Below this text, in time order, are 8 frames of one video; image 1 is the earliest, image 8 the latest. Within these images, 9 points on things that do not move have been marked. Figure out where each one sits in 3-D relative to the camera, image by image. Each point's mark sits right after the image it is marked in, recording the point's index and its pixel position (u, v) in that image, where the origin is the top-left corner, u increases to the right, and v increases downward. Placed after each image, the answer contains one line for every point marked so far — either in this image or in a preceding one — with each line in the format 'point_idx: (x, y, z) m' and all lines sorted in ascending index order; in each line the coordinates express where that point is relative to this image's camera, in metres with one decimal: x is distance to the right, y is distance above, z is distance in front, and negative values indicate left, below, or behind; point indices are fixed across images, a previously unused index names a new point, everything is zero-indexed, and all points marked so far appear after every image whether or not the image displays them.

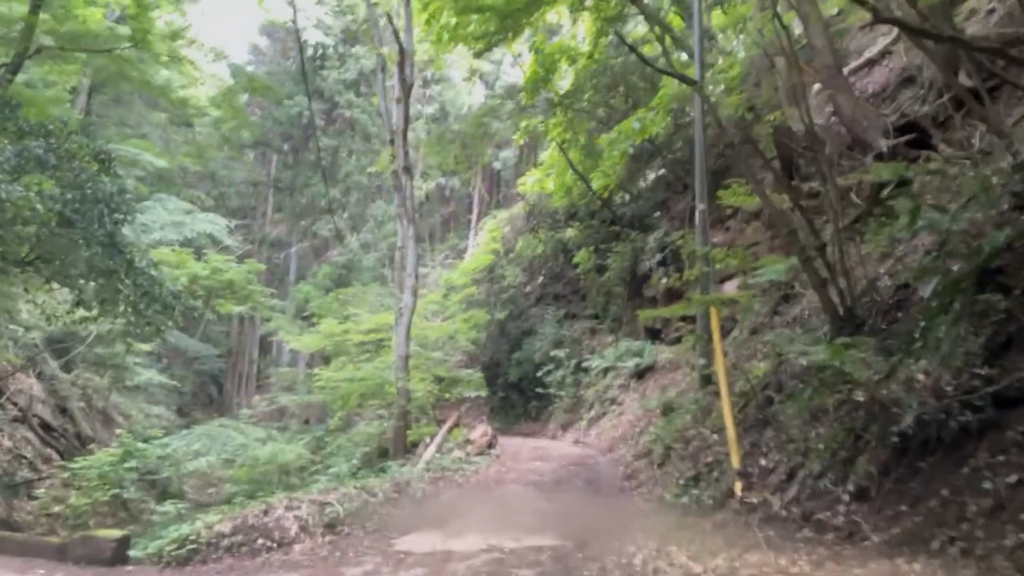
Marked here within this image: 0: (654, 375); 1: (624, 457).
0: (+2.9, -1.6, +15.4) m
1: (+1.5, -2.3, +11.1) m
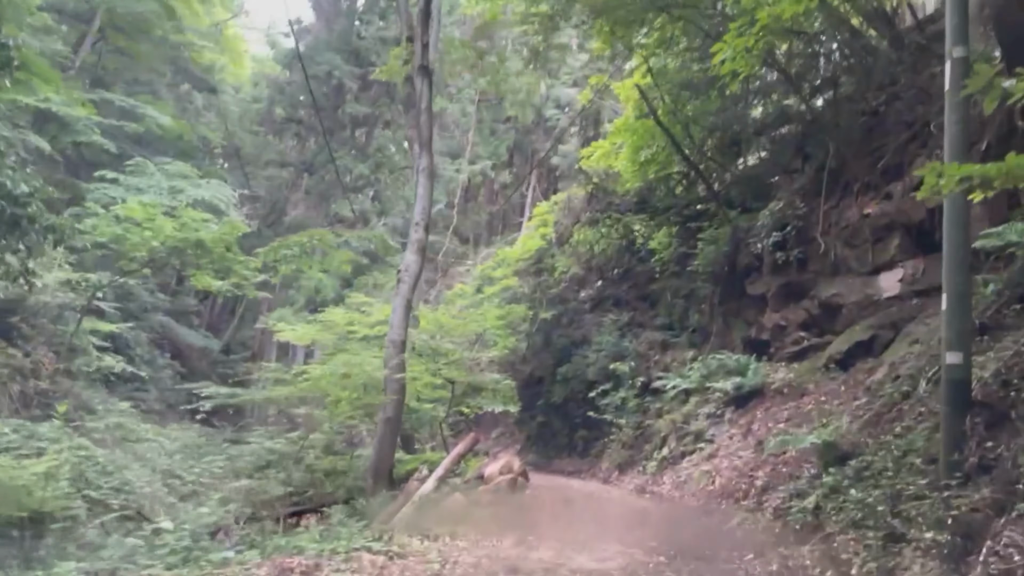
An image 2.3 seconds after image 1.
0: (+3.4, -1.5, +10.9) m
1: (+1.8, -1.9, +6.6) m
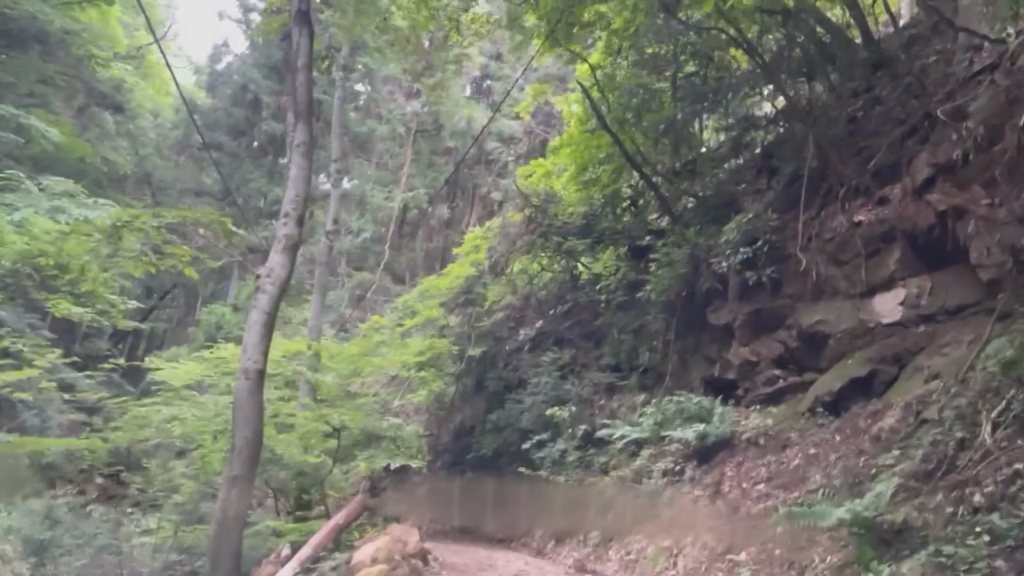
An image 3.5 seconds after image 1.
0: (+2.5, -1.8, +8.8) m
1: (+1.1, -1.9, +4.5) m
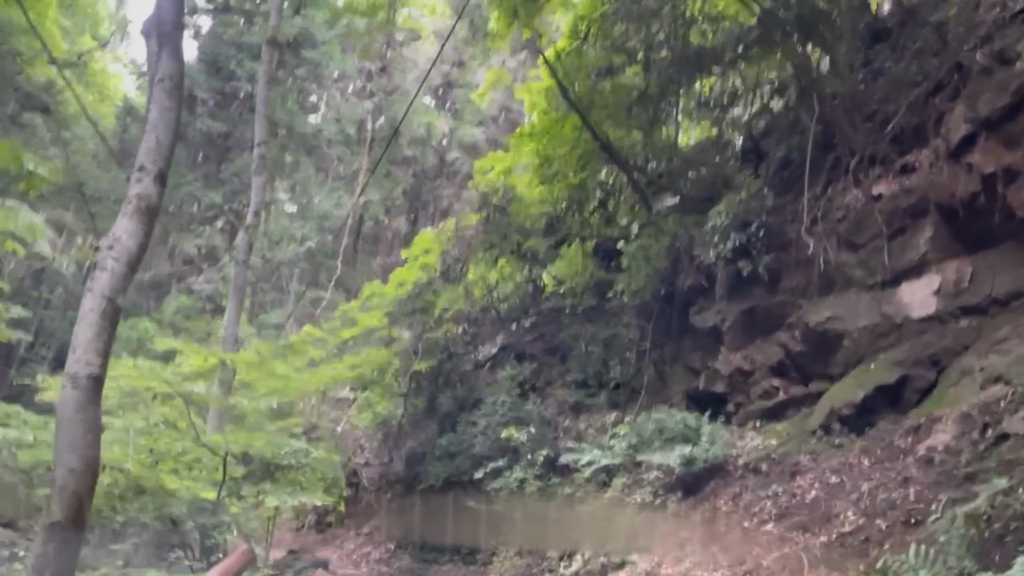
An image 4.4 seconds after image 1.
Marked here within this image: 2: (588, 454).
0: (+2.0, -1.7, +7.2) m
1: (+0.8, -1.7, +2.8) m
2: (+0.9, -1.8, +9.1) m
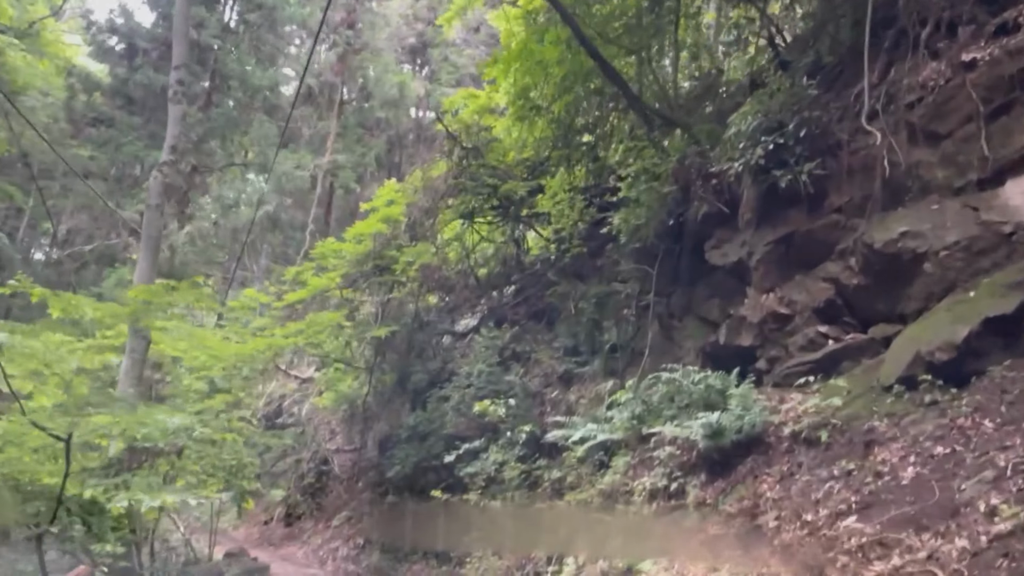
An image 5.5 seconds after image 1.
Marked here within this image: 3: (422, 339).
0: (+1.8, -1.2, +5.5) m
1: (+0.6, -1.3, +1.1) m
2: (+0.6, -1.3, +7.4) m
3: (-1.3, -0.7, +11.7) m
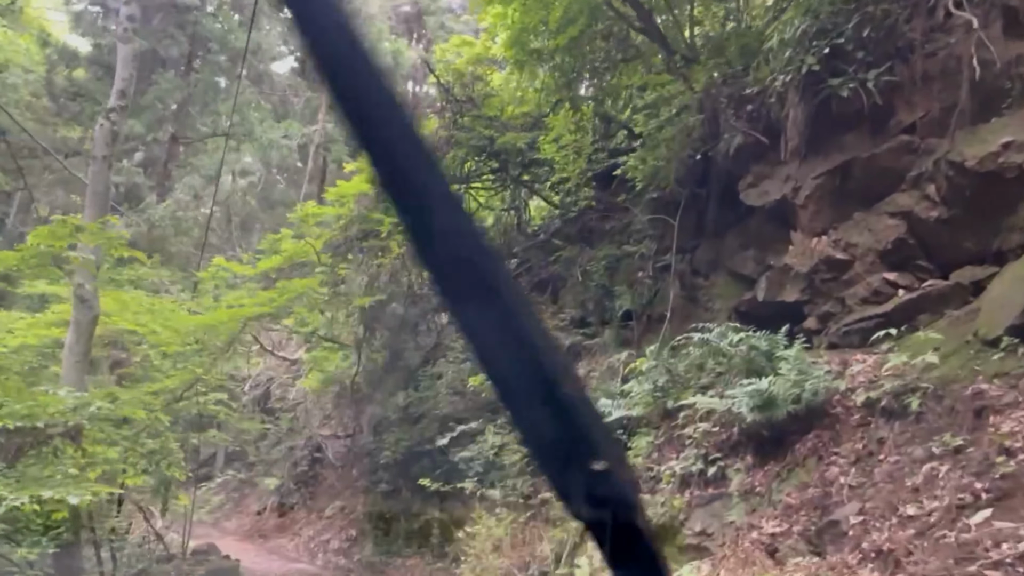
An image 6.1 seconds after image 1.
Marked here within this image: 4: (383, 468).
0: (+1.8, -0.8, +4.5) m
1: (+0.6, -1.0, +0.1) m
2: (+0.6, -0.9, +6.4) m
3: (-1.3, -0.3, +10.7) m
4: (-1.5, -2.2, +10.0) m
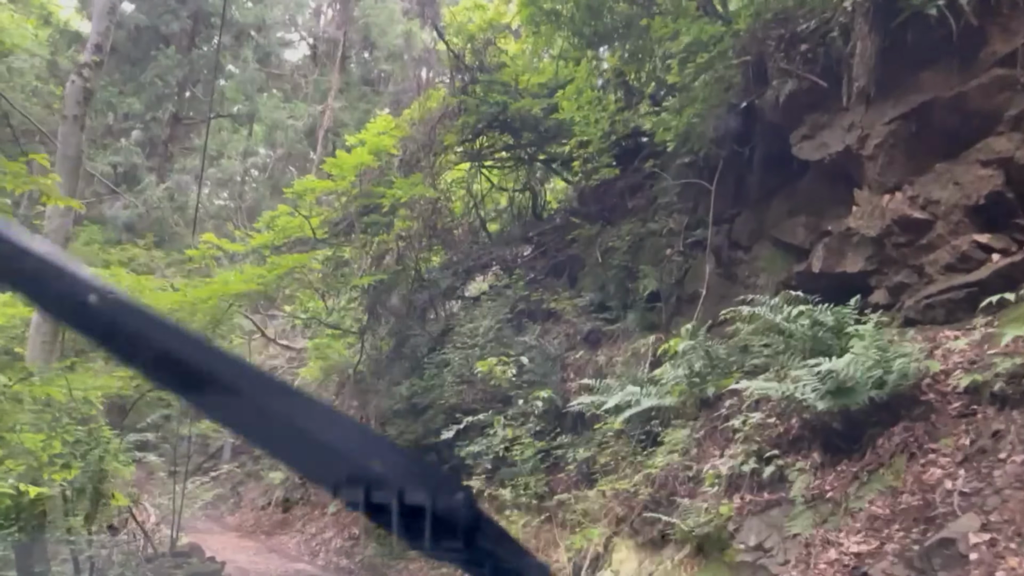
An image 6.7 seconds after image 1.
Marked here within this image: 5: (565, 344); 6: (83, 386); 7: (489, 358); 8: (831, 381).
0: (+1.8, -0.7, +3.7) m
1: (+0.6, -0.9, -0.6) m
2: (+0.7, -0.7, +5.6) m
3: (-1.1, -0.1, +10.0) m
4: (-1.3, -2.0, +9.3) m
5: (+0.5, -0.6, +8.3) m
6: (-2.9, -0.6, +5.1) m
7: (-0.2, -0.7, +8.2) m
8: (+1.7, -0.6, +4.8) m
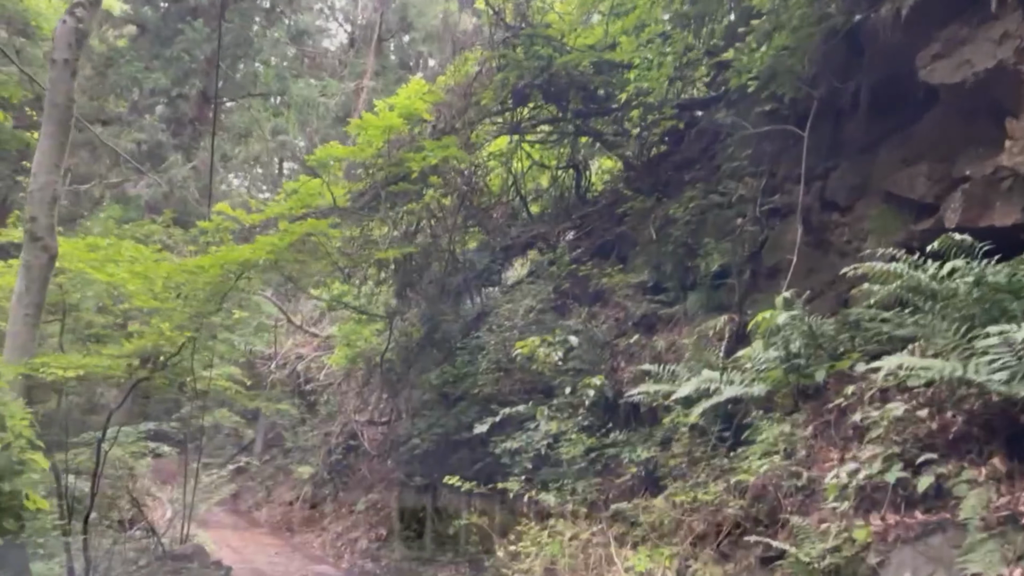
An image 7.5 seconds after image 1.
0: (+2.0, -0.5, +2.7) m
1: (+0.6, -0.7, -1.6) m
2: (+1.0, -0.5, +4.7) m
3: (-0.6, +0.1, +9.1) m
4: (-0.9, -1.7, +8.4) m
5: (+0.9, -0.4, +7.4) m
6: (-2.7, -0.3, +4.3) m
7: (+0.2, -0.5, +7.3) m
8: (+1.9, -0.4, +3.8) m
